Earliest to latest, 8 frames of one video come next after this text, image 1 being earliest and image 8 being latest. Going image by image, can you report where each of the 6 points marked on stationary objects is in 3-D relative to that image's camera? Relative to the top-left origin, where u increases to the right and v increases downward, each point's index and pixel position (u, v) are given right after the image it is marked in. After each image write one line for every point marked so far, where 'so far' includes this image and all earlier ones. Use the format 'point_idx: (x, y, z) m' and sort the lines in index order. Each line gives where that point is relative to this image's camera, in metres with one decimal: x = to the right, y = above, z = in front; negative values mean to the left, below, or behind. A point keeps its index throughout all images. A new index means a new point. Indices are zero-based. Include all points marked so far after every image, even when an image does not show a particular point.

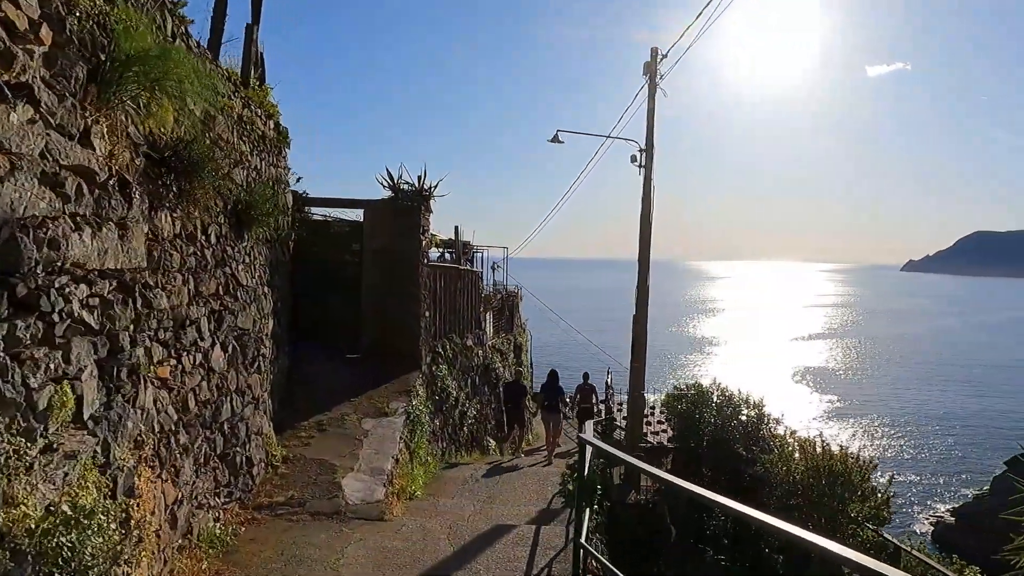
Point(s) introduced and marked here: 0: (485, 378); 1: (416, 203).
0: (-0.5, -1.6, +12.0) m
1: (-1.3, +1.1, +8.9) m
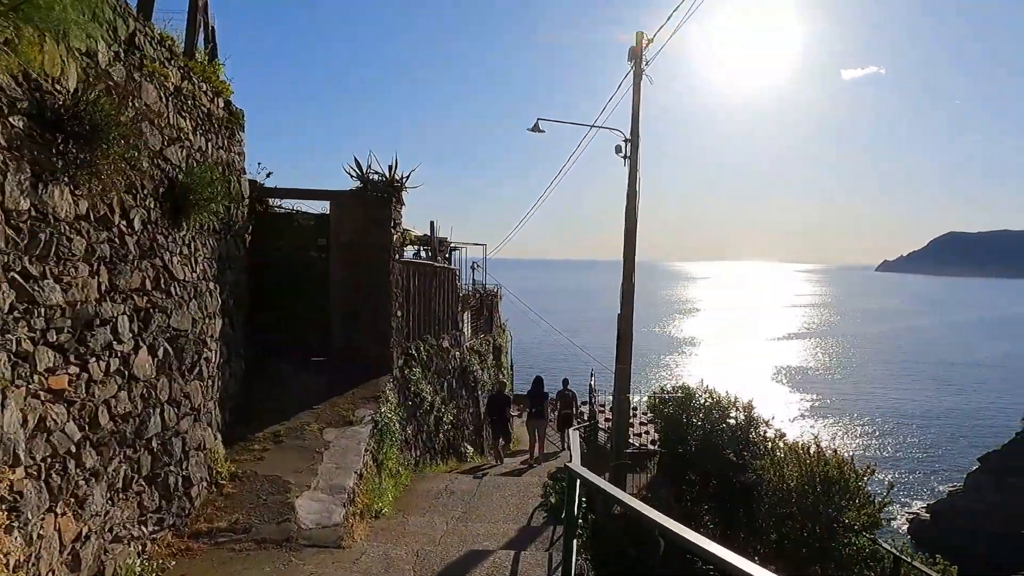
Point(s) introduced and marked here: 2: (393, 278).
0: (-0.8, -1.6, +11.4) m
1: (-1.5, +1.2, +8.3) m
2: (-1.5, +0.1, +8.3) m
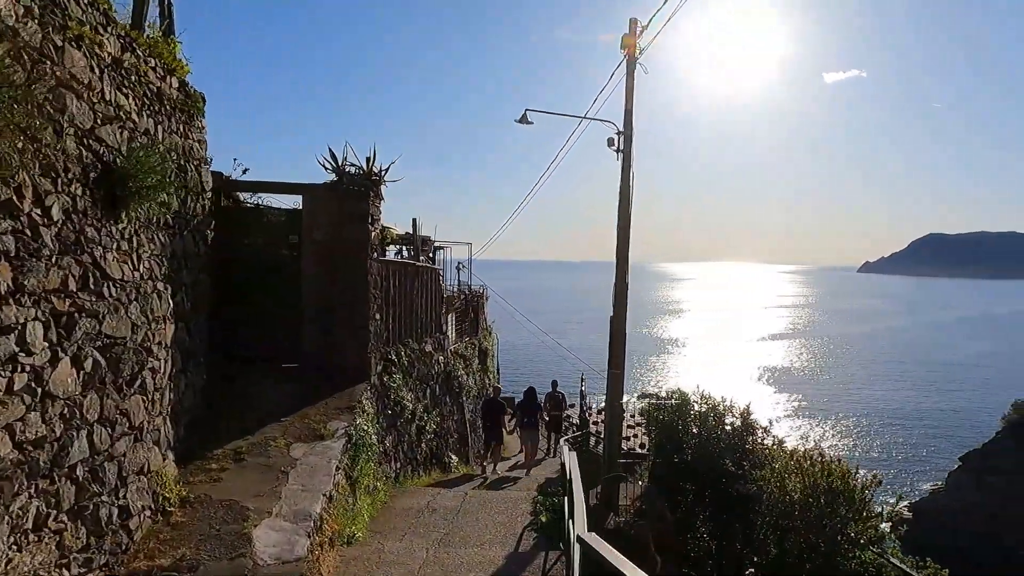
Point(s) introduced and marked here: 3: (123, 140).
0: (-1.1, -1.6, +10.8) m
1: (-1.7, +1.2, +7.7) m
2: (-1.6, +0.1, +7.8) m
3: (-2.4, +0.9, +4.1) m
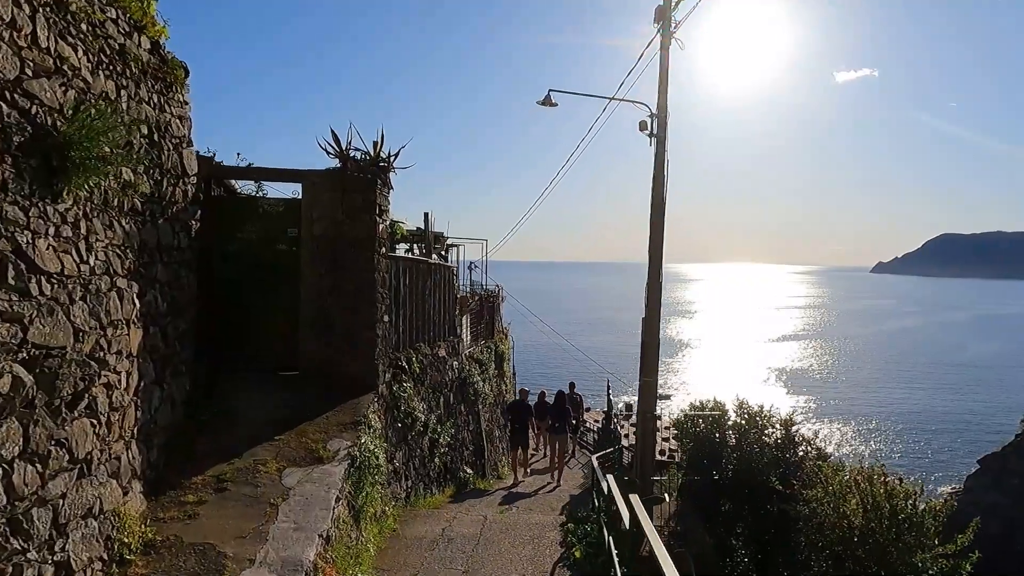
0: (-0.8, -1.6, +10.0) m
1: (-1.4, +1.2, +6.9) m
2: (-1.4, +0.1, +6.9) m
3: (-2.2, +0.9, +3.3) m
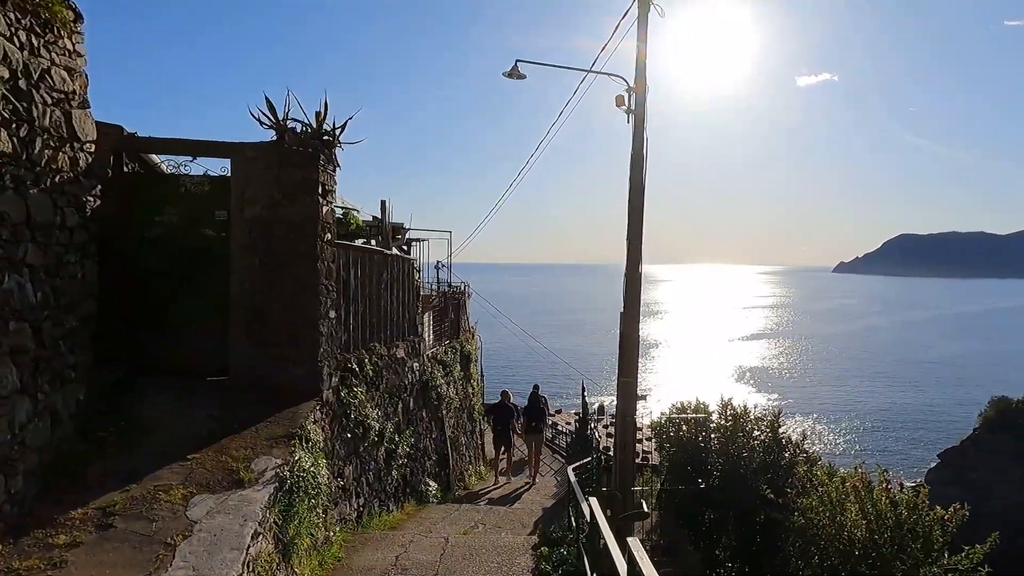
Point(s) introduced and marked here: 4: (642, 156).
0: (-1.2, -1.5, +9.1) m
1: (-1.8, +1.2, +6.0) m
2: (-1.7, +0.2, +6.1) m
3: (-2.4, +1.0, +2.4) m
4: (+1.4, +1.4, +7.3) m
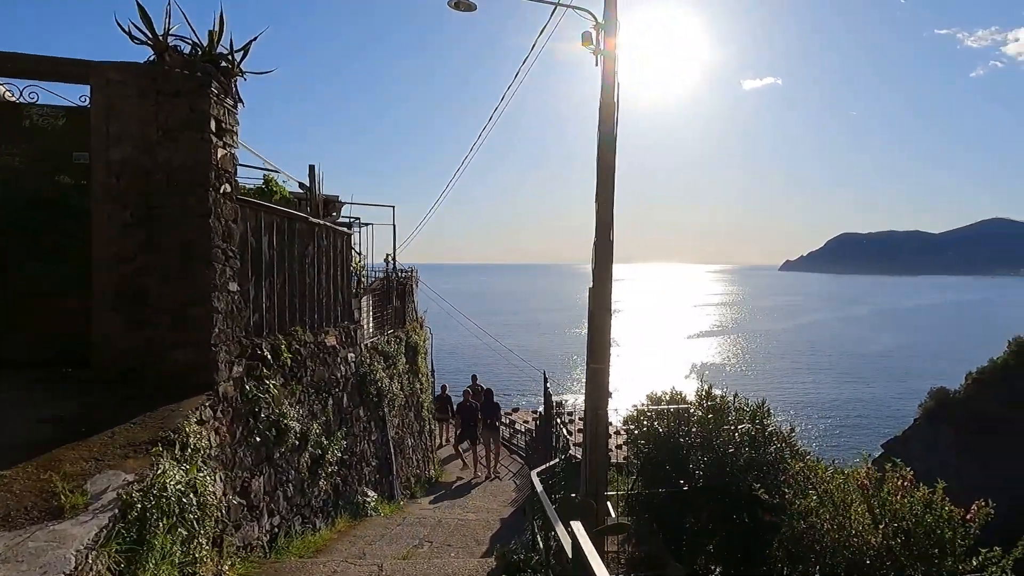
0: (-1.8, -1.3, +7.9) m
1: (-2.2, +1.5, +4.7) m
2: (-2.1, +0.4, +4.8) m
3: (-2.5, +1.3, +1.0) m
4: (+1.0, +1.7, +6.2) m
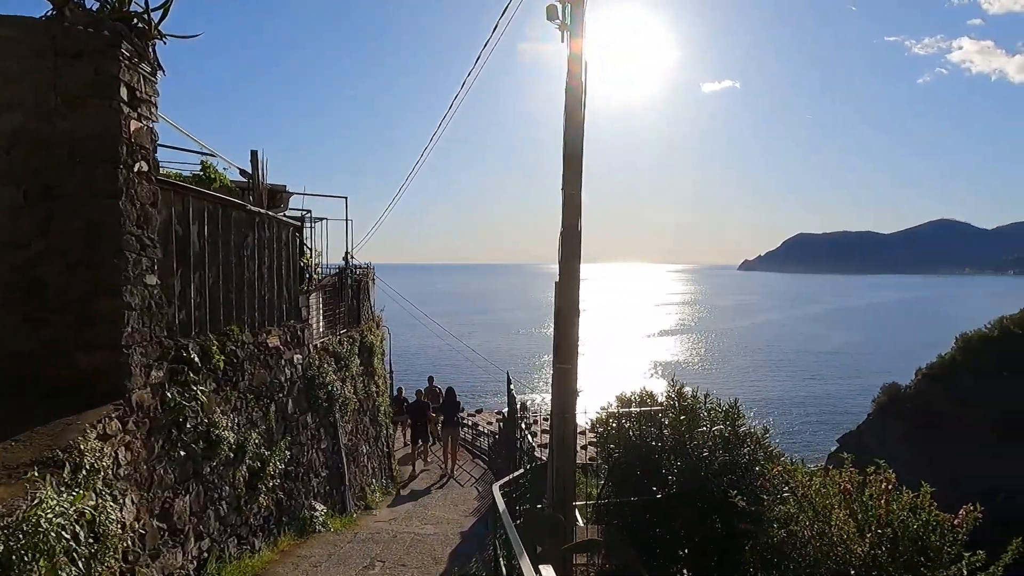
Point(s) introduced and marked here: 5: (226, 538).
0: (-2.2, -1.2, +7.2) m
1: (-2.4, +1.5, +4.0) m
2: (-2.4, +0.5, +4.1) m
3: (-2.6, +1.3, +0.4) m
4: (+0.6, +1.8, +5.7) m
5: (-2.2, -1.9, +5.1) m
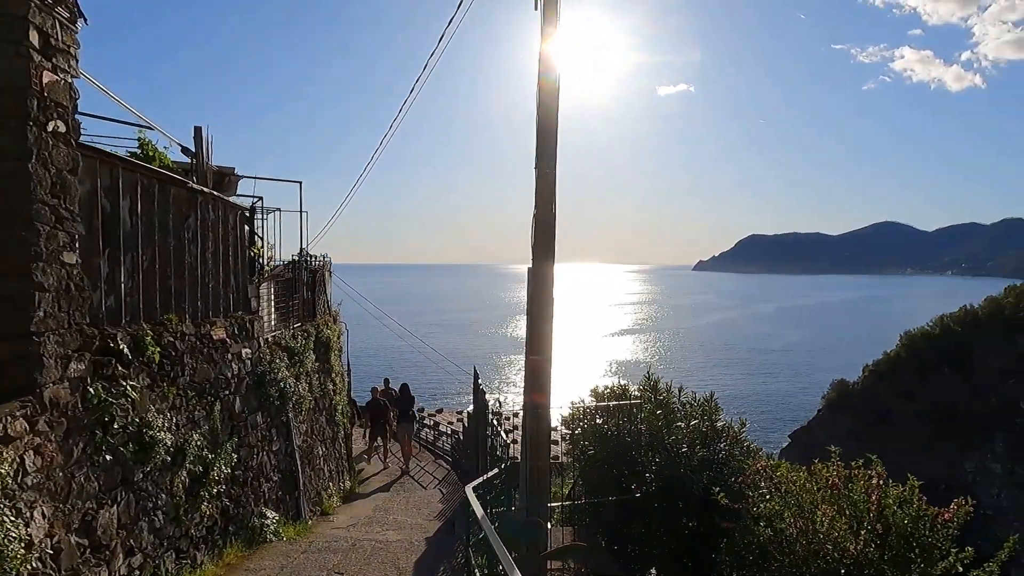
0: (-2.5, -1.1, +6.7) m
1: (-2.6, +1.7, +3.4) m
2: (-2.5, +0.6, +3.5) m
3: (-2.5, +1.4, -0.2) m
4: (+0.4, +1.9, +5.3) m
5: (-2.4, -1.8, +4.6) m
